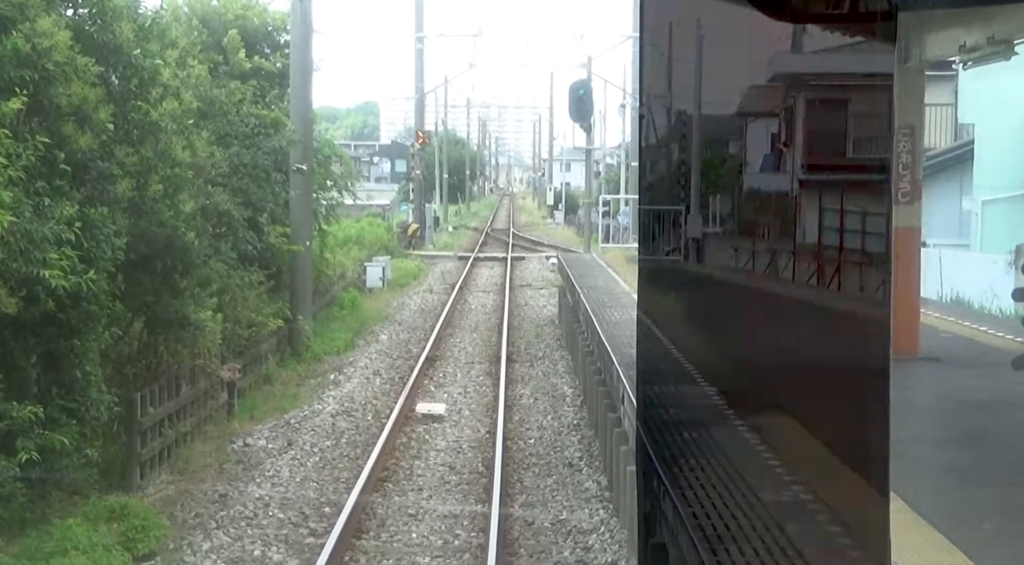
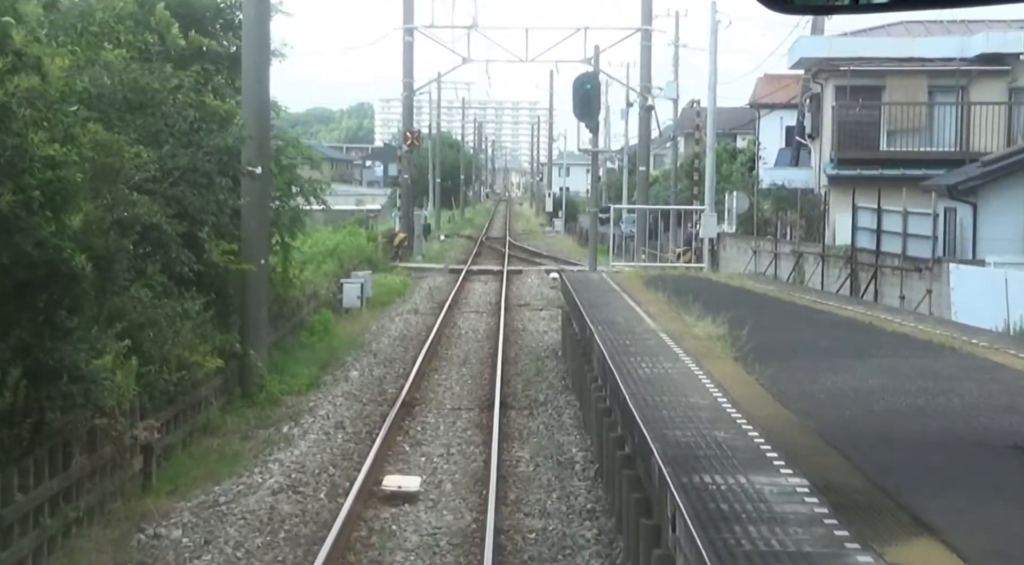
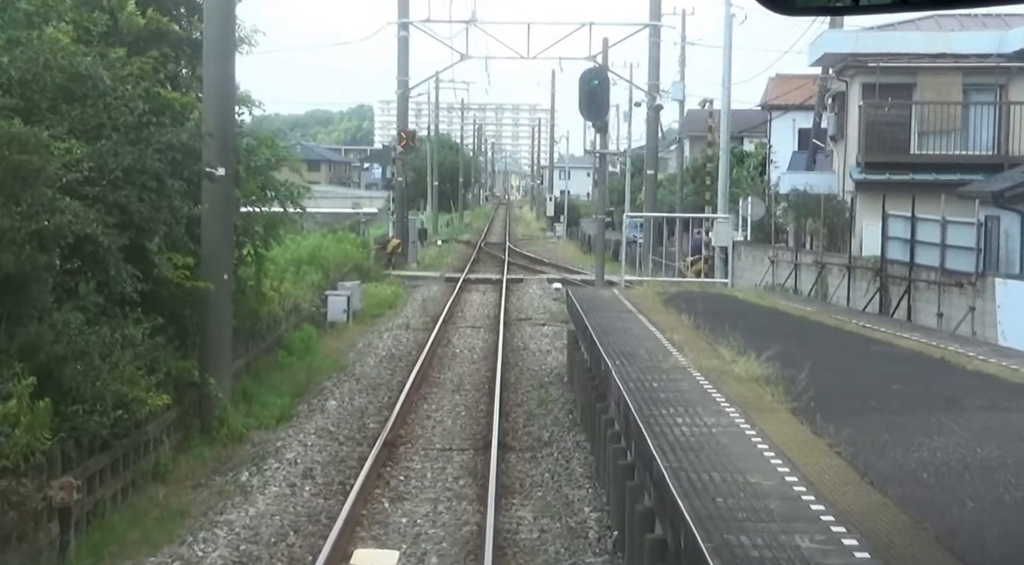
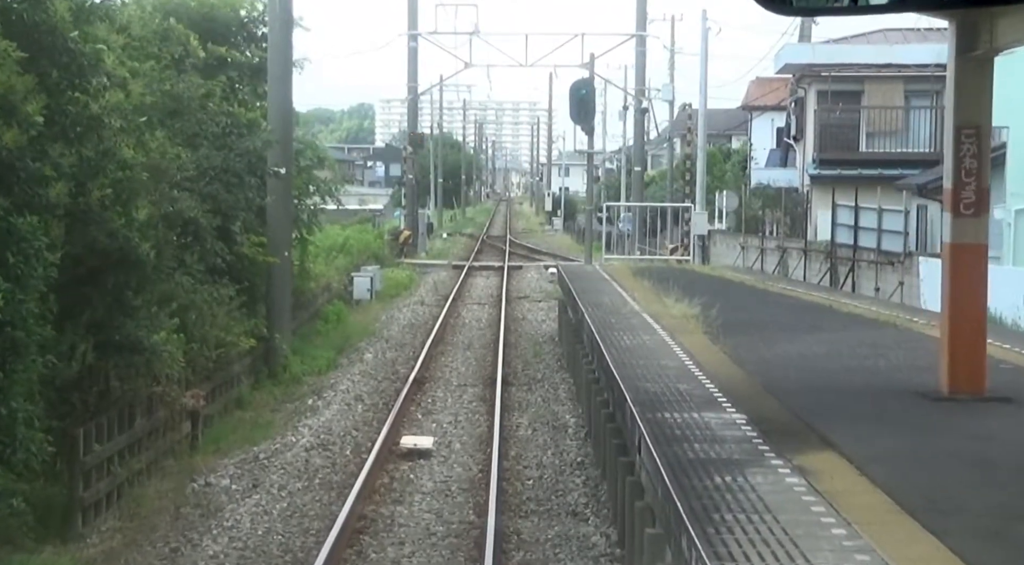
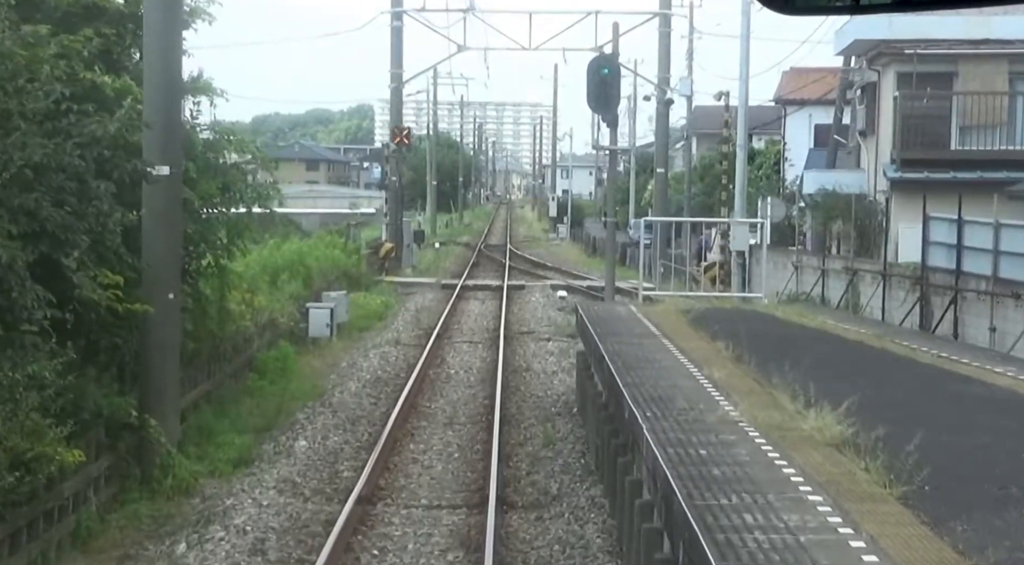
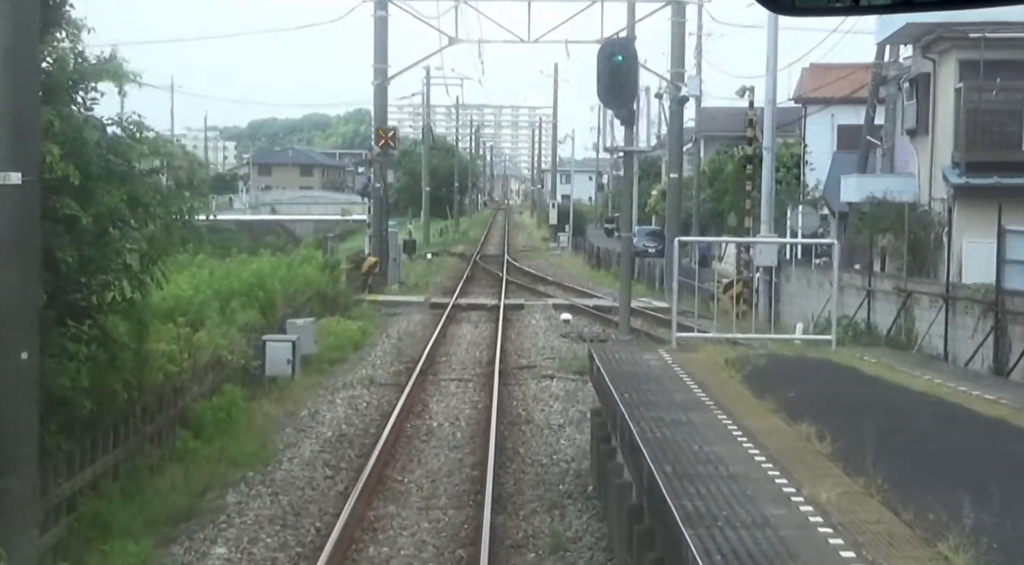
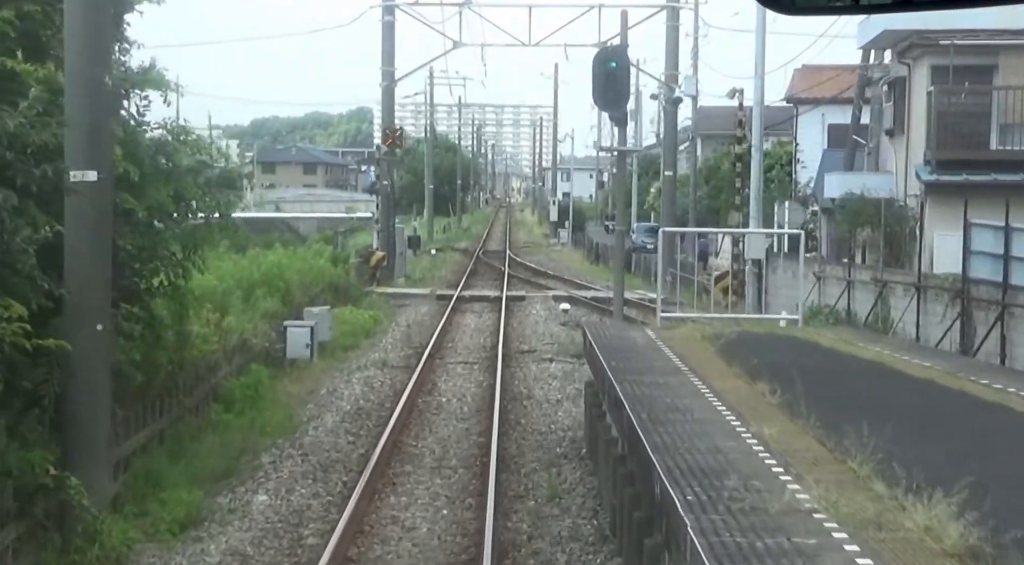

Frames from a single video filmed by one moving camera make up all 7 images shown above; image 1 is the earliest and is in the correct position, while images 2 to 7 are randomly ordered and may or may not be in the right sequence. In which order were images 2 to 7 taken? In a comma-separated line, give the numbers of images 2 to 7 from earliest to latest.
4, 2, 3, 5, 7, 6
